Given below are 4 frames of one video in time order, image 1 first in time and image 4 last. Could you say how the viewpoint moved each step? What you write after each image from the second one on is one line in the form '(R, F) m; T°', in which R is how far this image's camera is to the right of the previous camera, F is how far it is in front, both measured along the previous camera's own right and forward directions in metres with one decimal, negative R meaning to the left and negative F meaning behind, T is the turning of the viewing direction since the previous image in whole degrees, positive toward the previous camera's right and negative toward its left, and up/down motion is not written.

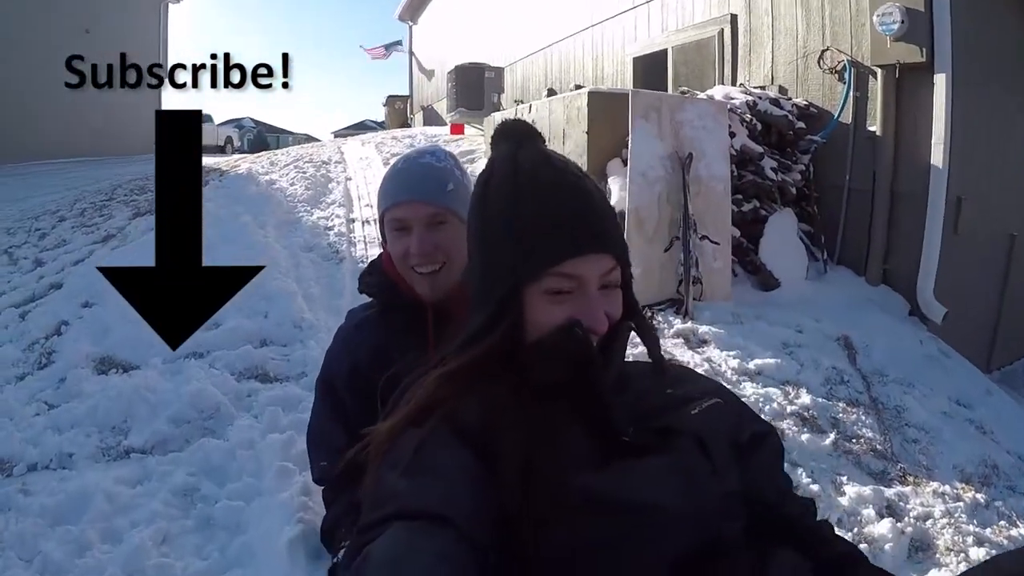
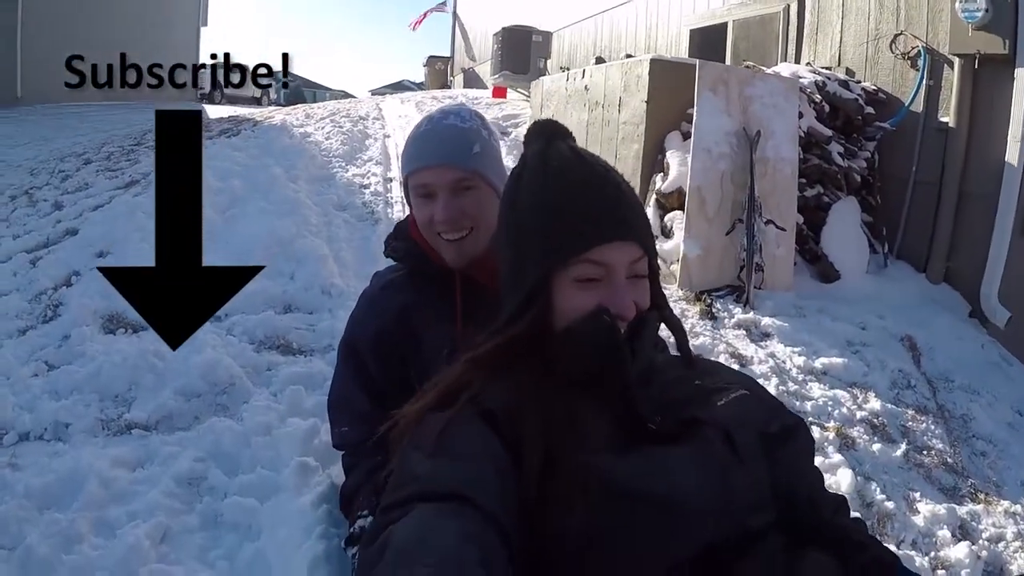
(-0.1, +0.3) m; -2°
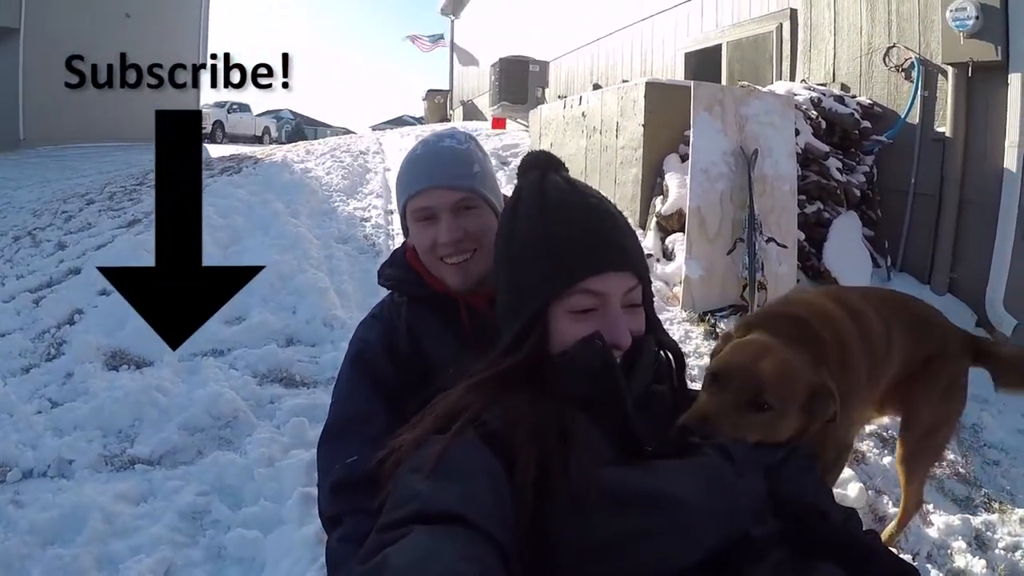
(0.0, 0.0) m; 0°
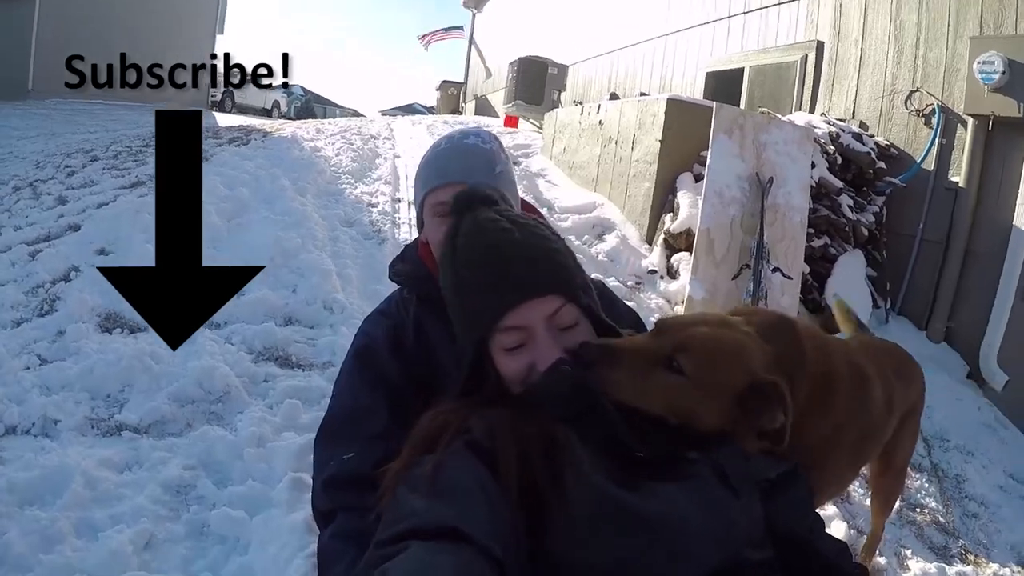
(-0.1, 0.0) m; +1°
